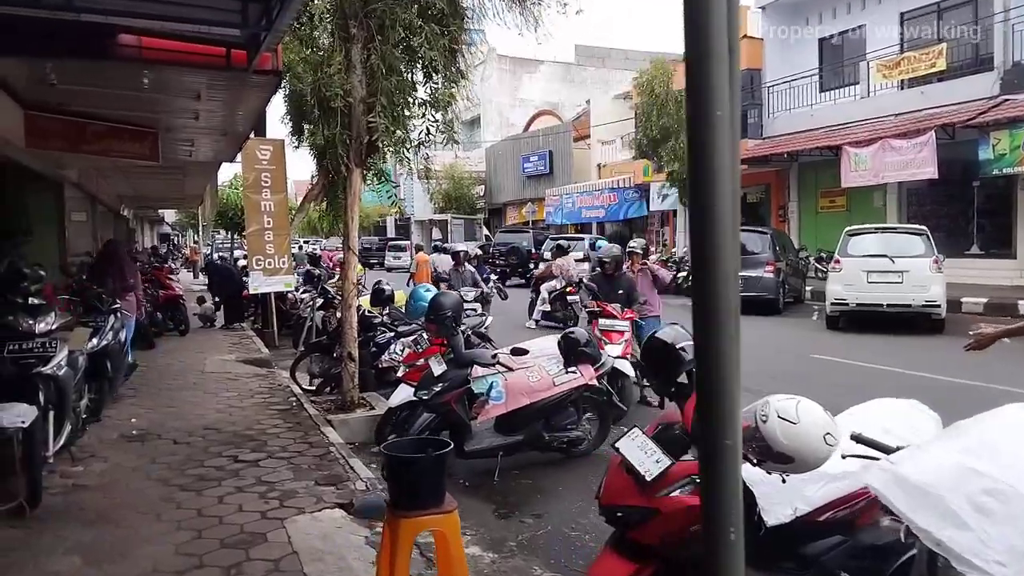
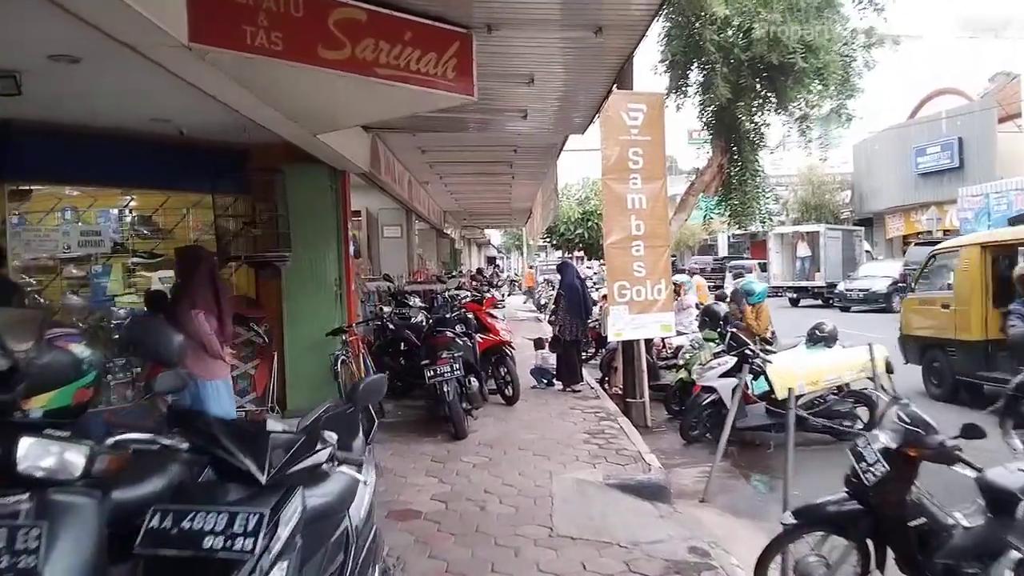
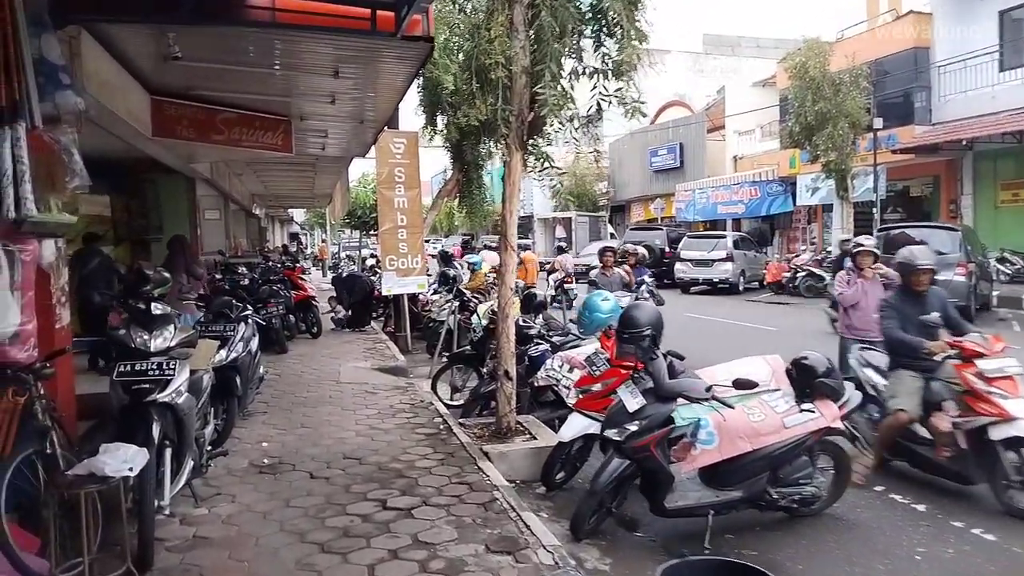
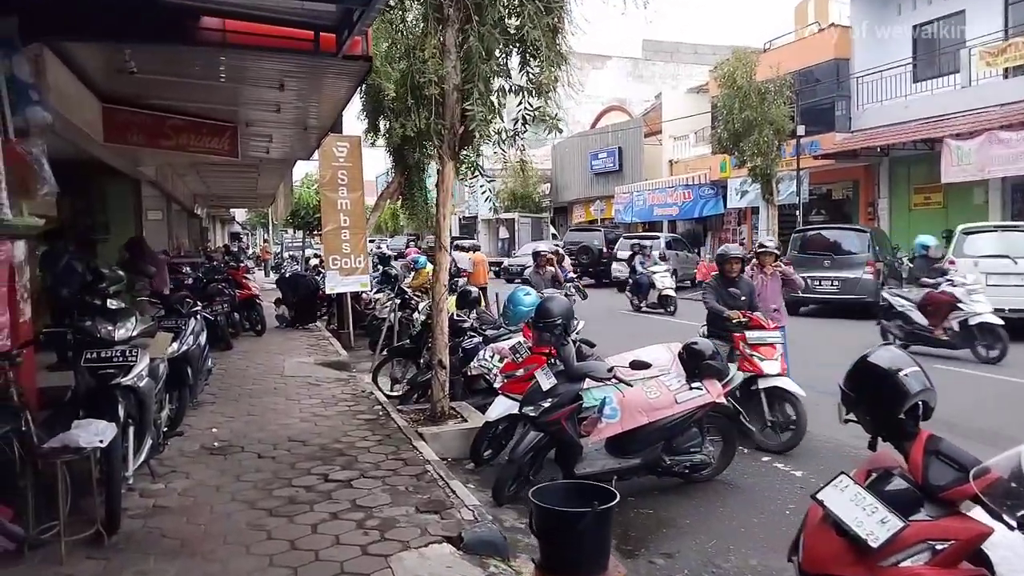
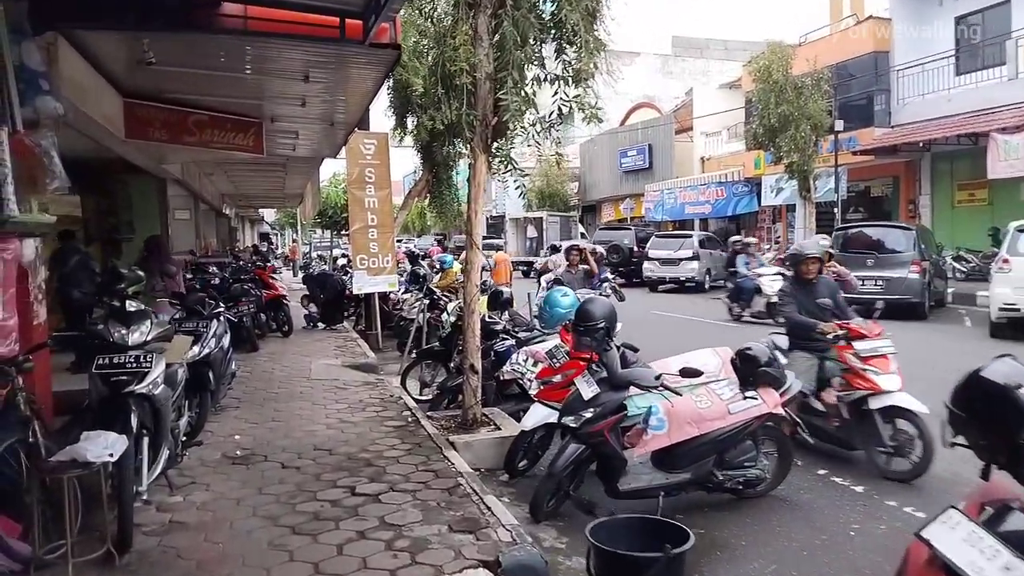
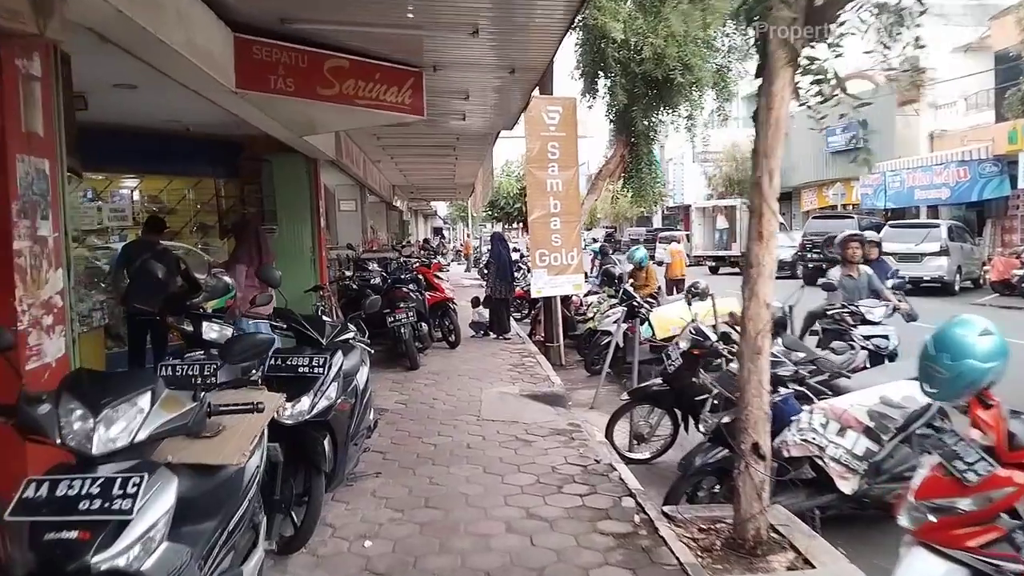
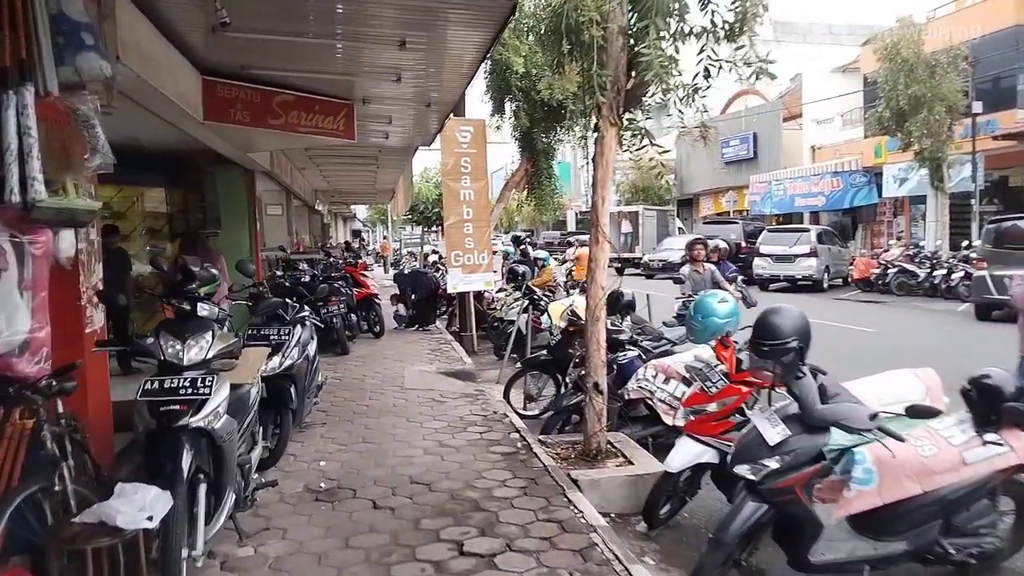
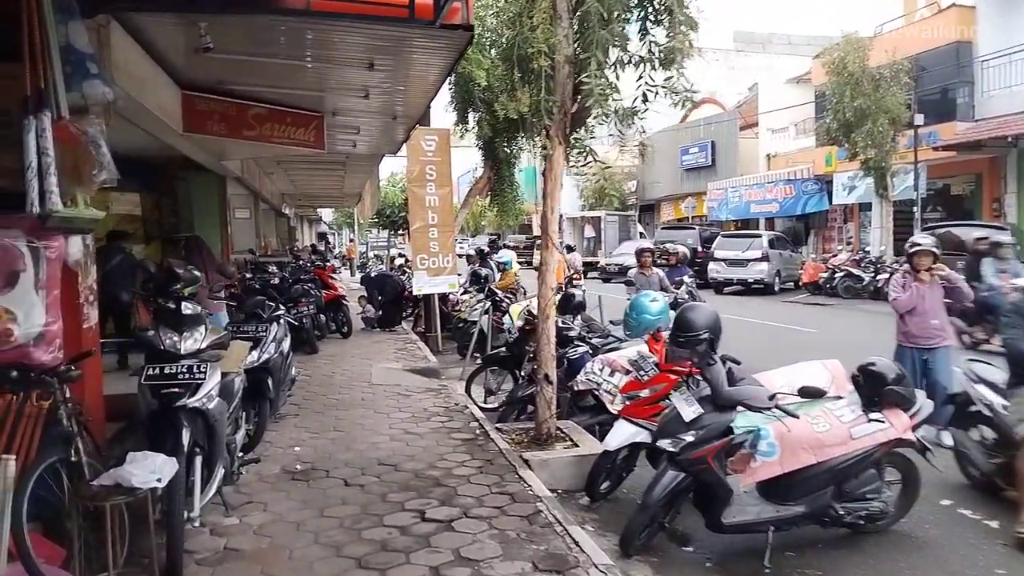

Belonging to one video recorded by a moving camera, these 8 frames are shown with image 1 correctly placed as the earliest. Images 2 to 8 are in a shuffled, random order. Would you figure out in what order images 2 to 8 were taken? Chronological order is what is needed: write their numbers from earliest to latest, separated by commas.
4, 5, 3, 8, 7, 6, 2
